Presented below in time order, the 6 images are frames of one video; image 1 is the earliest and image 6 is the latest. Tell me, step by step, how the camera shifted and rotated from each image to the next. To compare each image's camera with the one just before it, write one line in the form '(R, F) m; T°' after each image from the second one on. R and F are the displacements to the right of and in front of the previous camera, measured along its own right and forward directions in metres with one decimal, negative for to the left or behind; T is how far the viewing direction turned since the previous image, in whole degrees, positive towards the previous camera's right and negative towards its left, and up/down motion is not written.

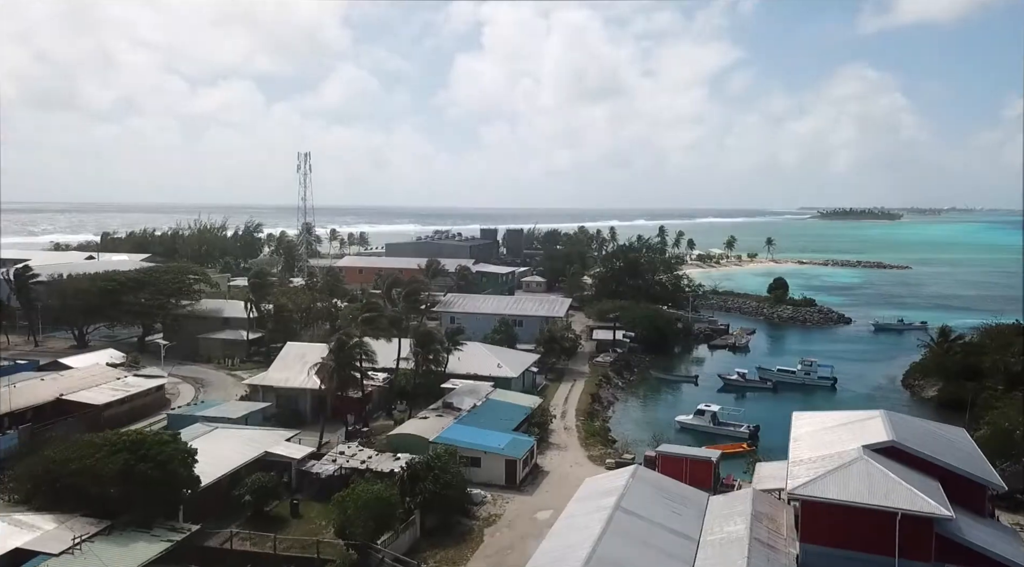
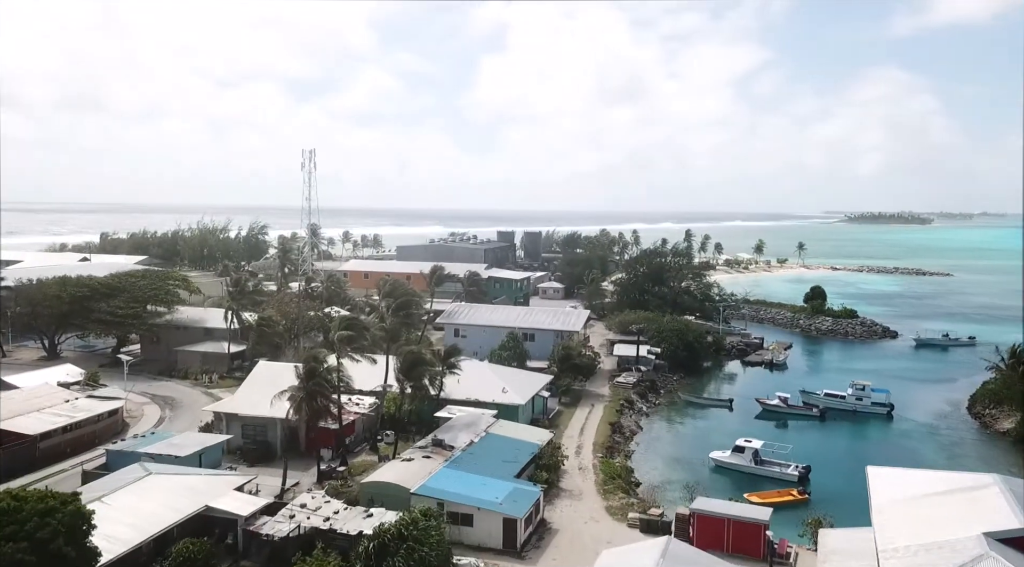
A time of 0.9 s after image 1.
(+0.5, +4.6) m; -1°
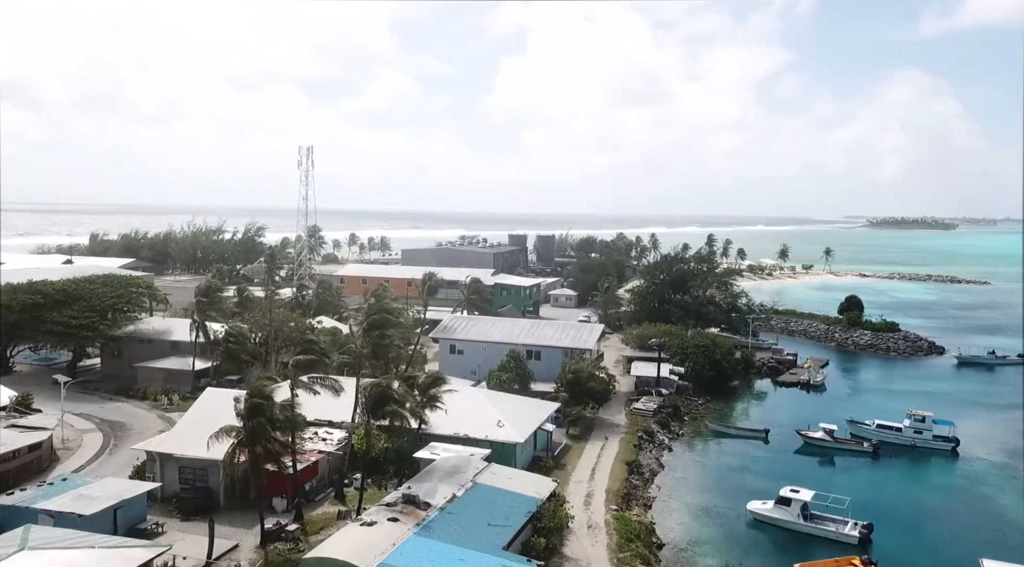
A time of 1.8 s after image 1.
(+0.5, +4.7) m; -1°
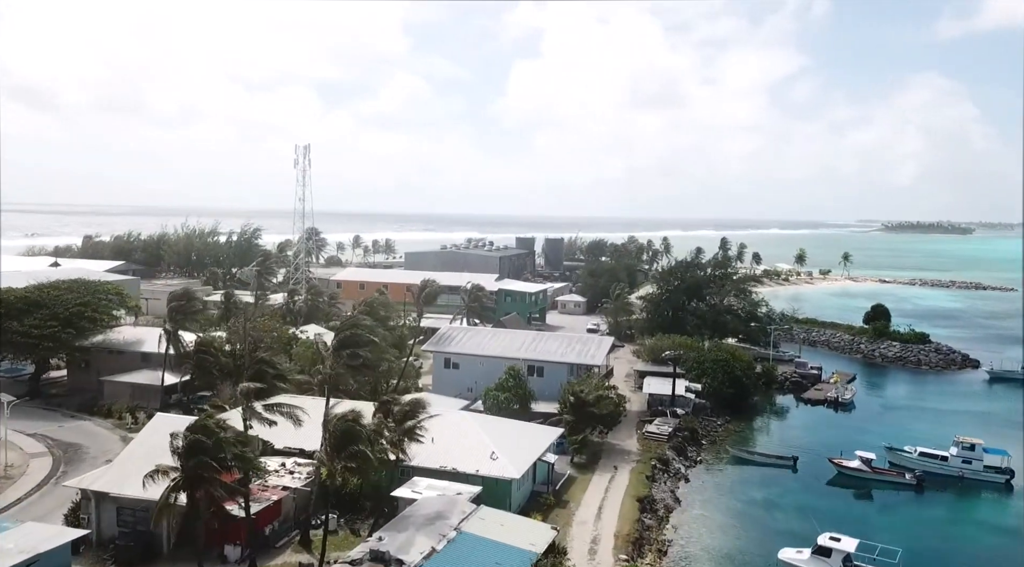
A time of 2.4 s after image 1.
(+0.4, +3.1) m; -1°
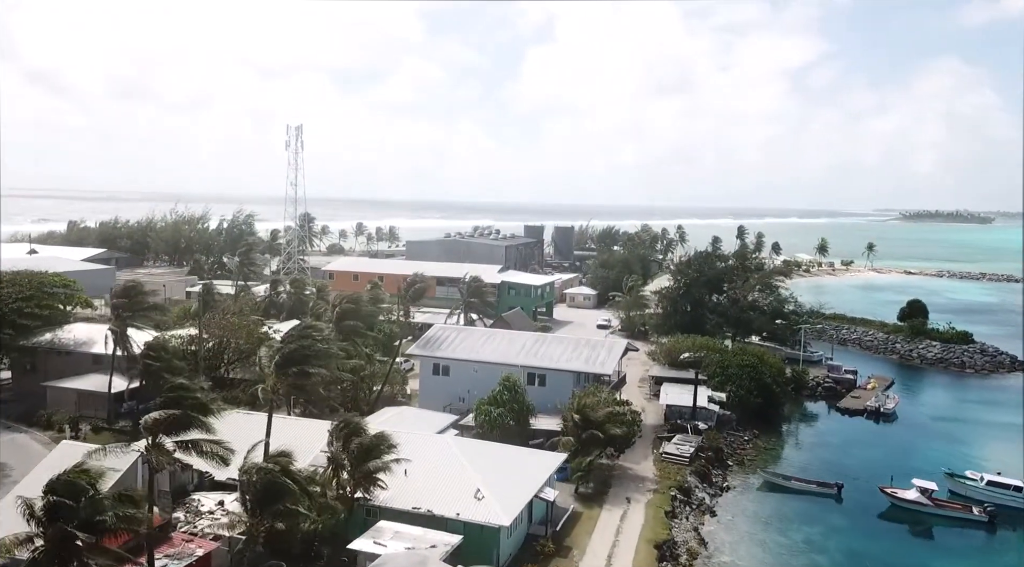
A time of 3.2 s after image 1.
(+0.4, +4.1) m; -1°
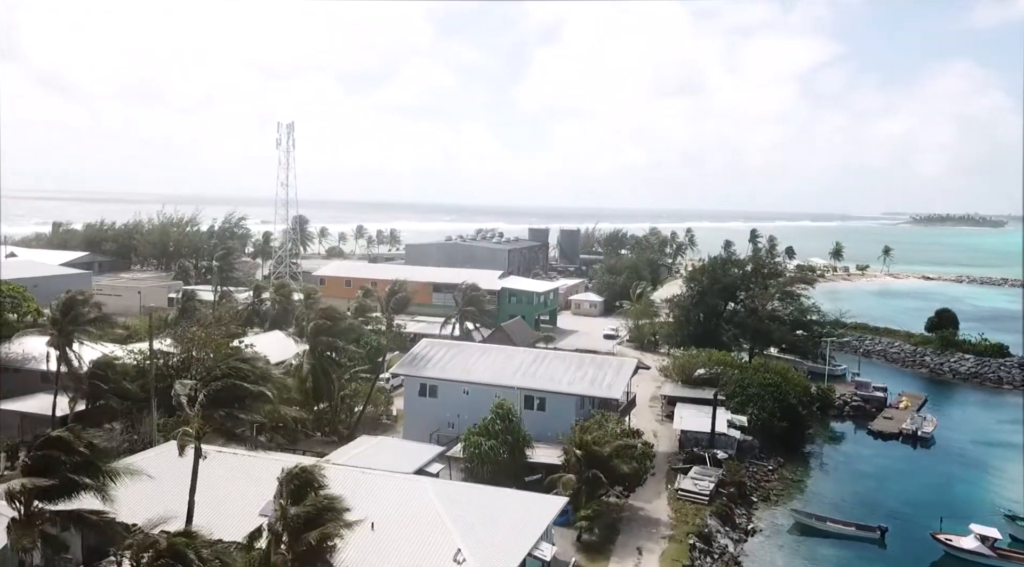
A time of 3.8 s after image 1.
(+0.3, +3.1) m; 0°
